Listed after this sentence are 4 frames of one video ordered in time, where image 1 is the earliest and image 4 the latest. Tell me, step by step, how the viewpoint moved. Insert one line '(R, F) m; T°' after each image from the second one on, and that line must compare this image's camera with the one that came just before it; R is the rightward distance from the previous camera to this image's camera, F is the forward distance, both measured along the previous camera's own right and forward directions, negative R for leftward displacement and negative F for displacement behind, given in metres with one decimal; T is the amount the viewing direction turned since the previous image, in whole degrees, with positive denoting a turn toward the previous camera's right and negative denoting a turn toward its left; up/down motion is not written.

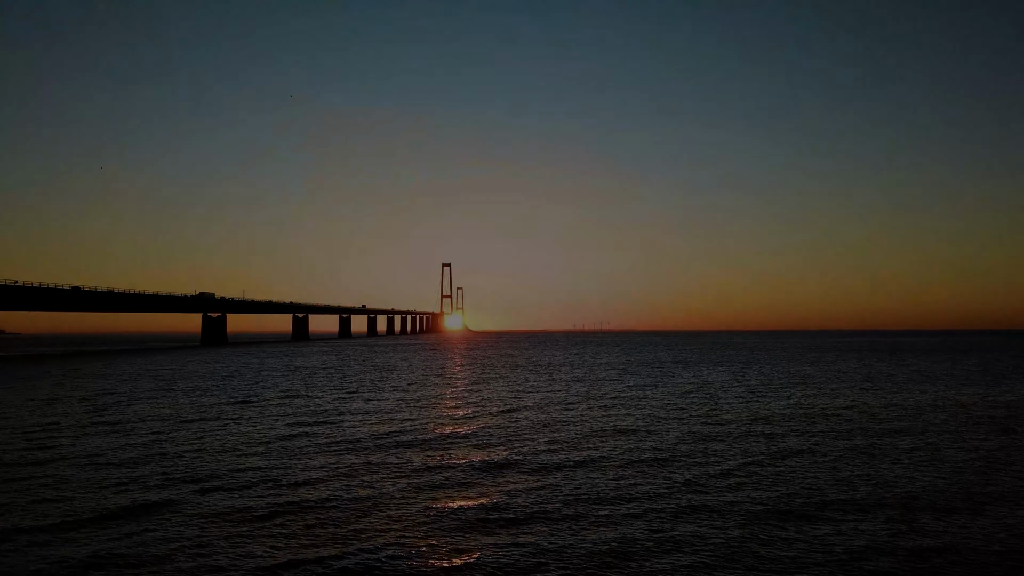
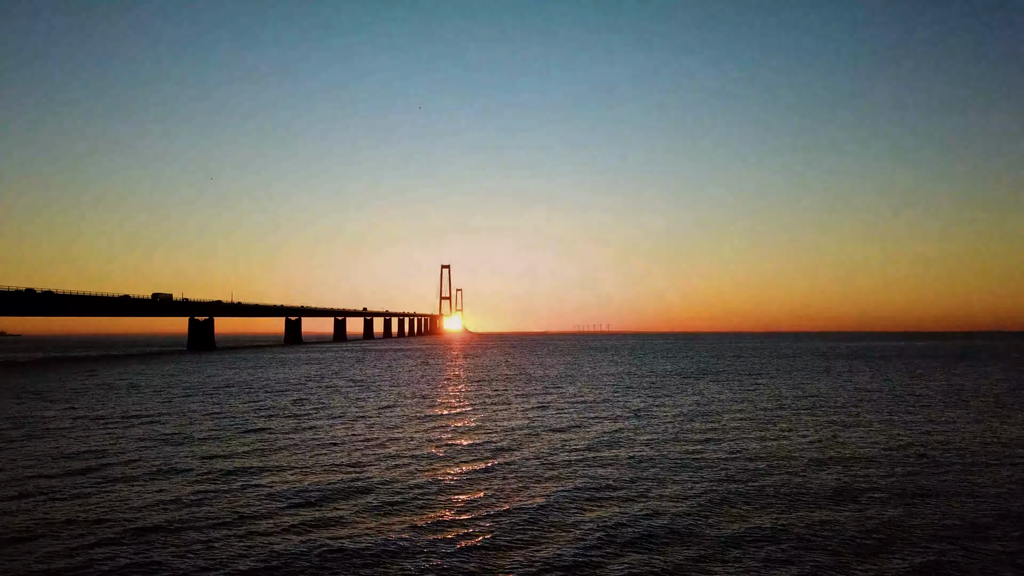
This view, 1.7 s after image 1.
(+0.4, +2.7) m; 0°
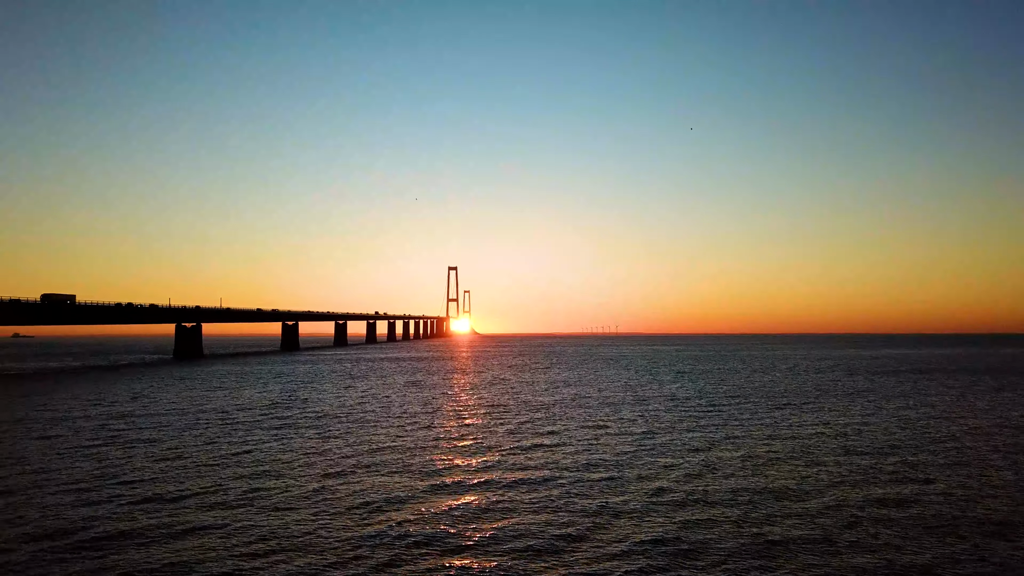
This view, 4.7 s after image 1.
(+0.5, +4.5) m; -1°
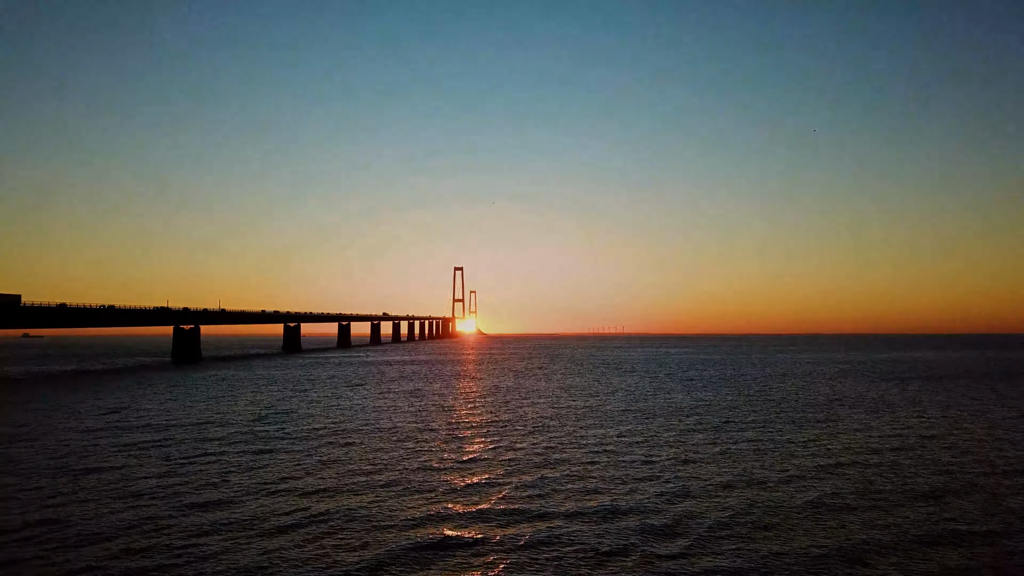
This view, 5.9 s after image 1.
(+0.3, +1.8) m; -1°
